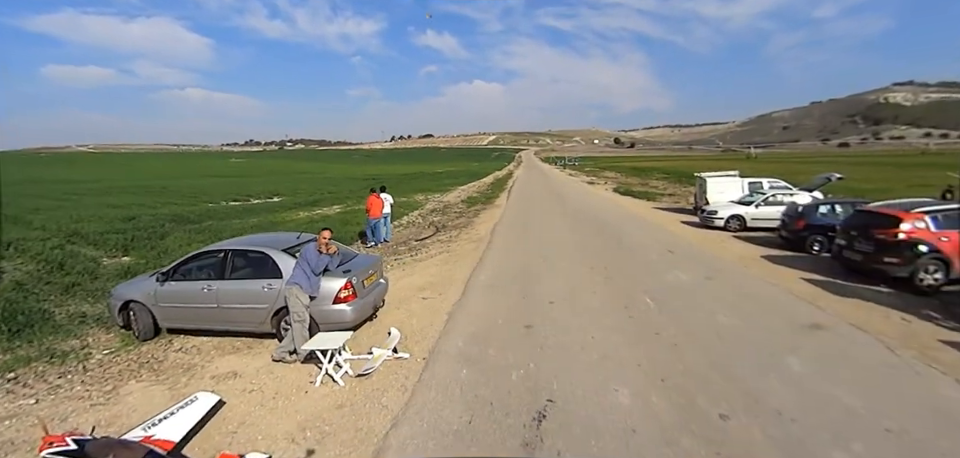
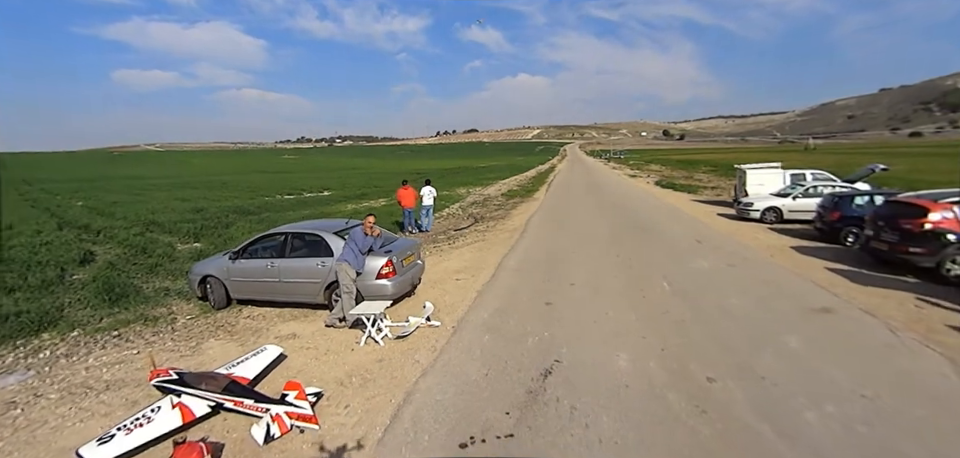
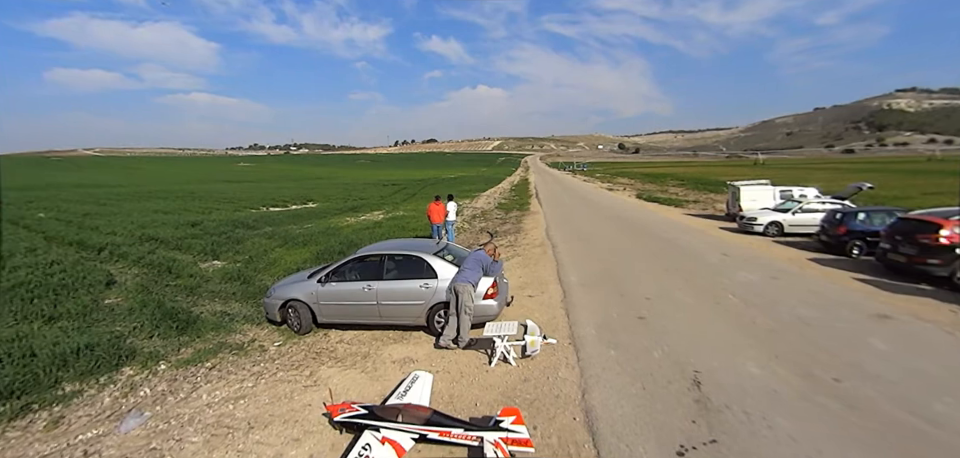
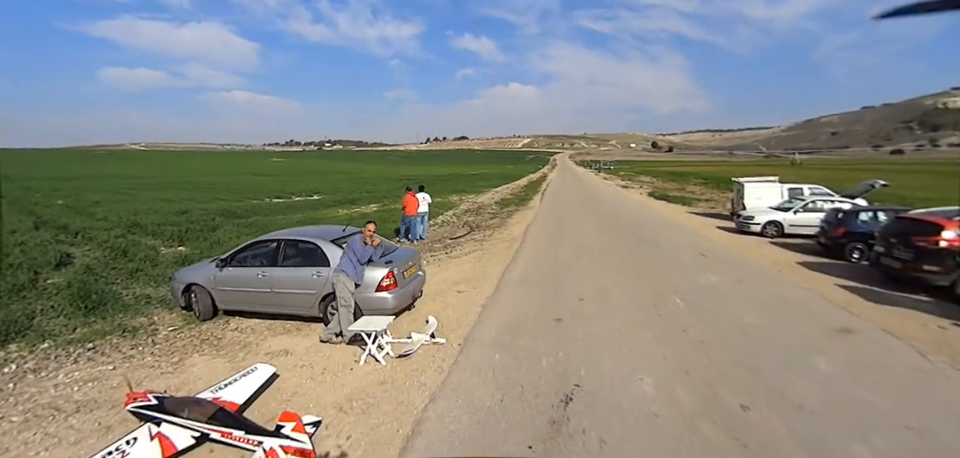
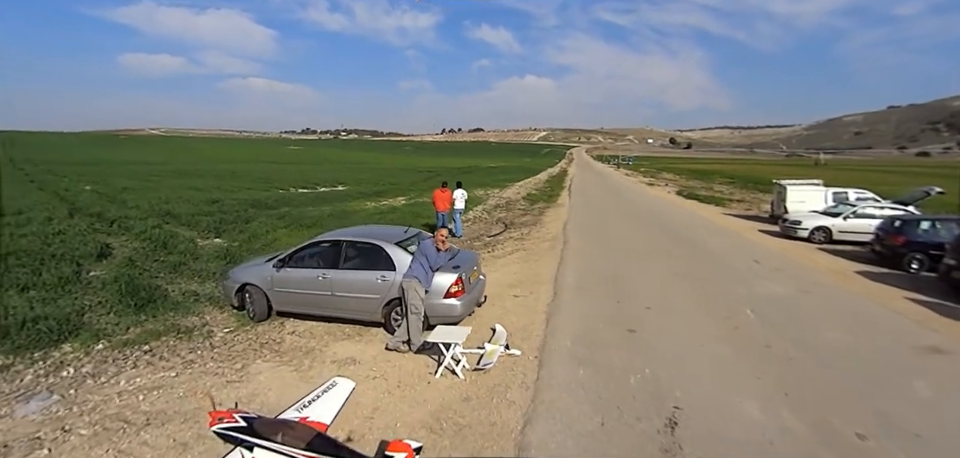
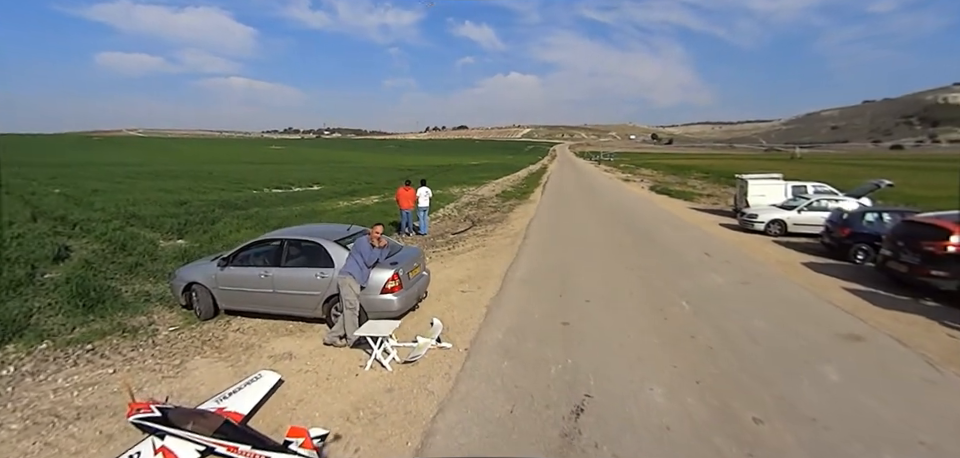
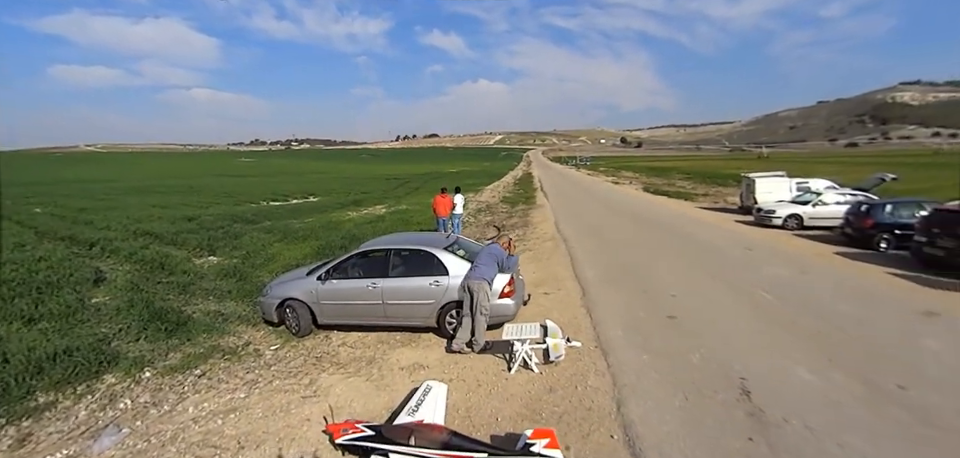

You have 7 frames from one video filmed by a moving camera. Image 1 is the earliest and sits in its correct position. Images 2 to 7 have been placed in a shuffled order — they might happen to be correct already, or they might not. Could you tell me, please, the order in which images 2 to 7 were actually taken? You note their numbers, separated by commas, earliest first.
4, 2, 6, 5, 7, 3
